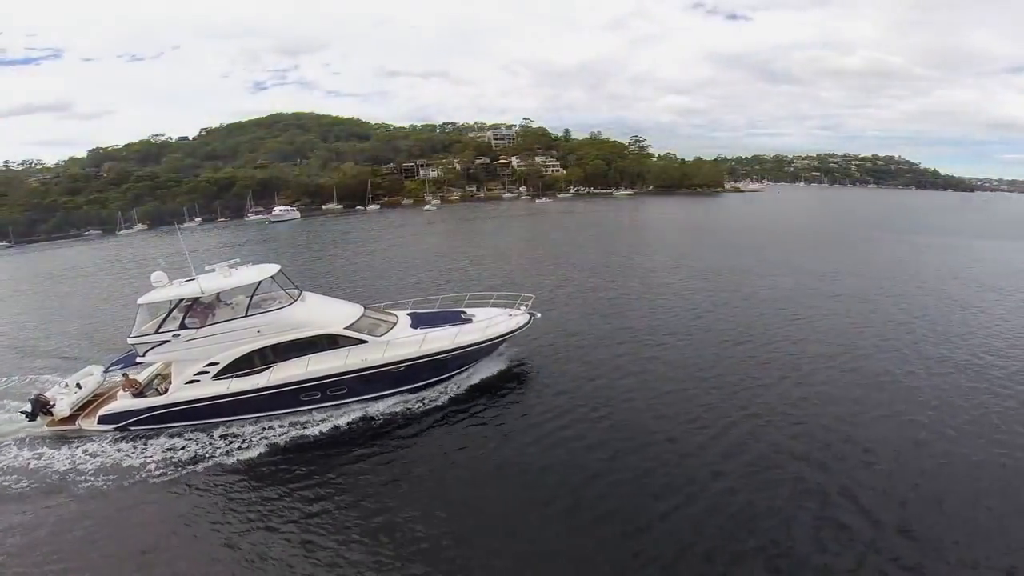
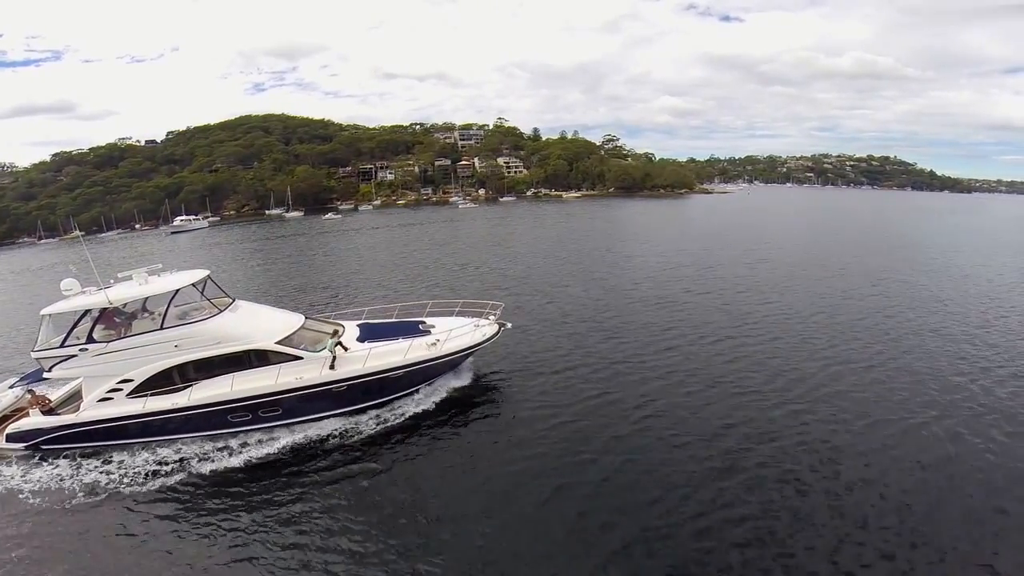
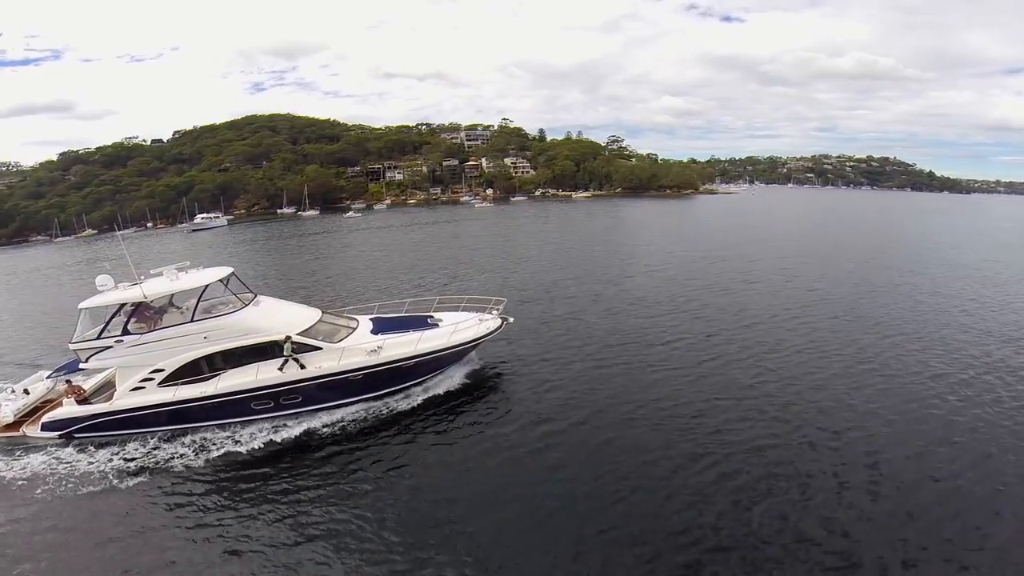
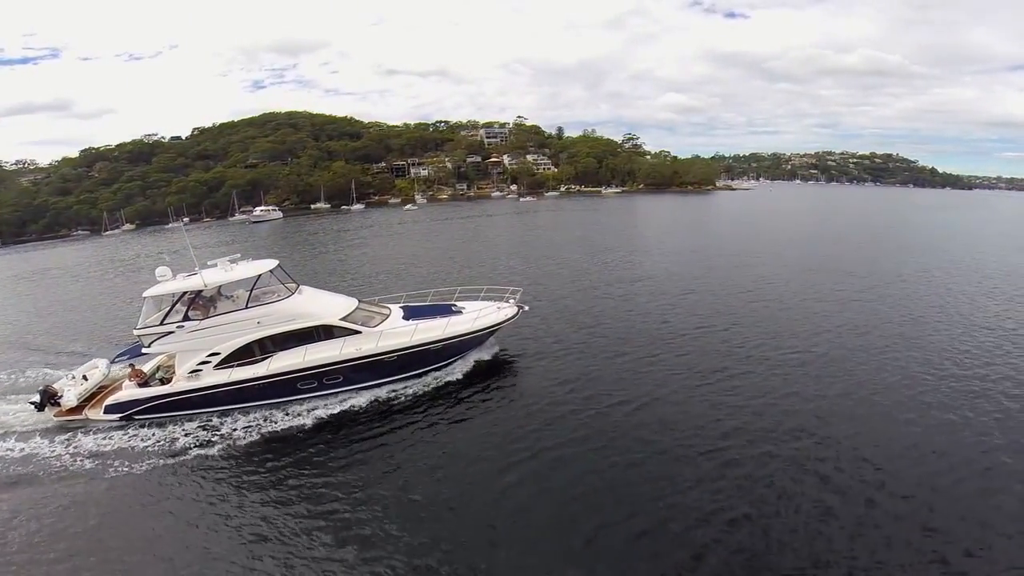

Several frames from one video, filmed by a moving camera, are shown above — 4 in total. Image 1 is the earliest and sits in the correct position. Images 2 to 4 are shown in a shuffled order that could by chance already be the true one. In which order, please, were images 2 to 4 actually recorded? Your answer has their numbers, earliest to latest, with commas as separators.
4, 3, 2
